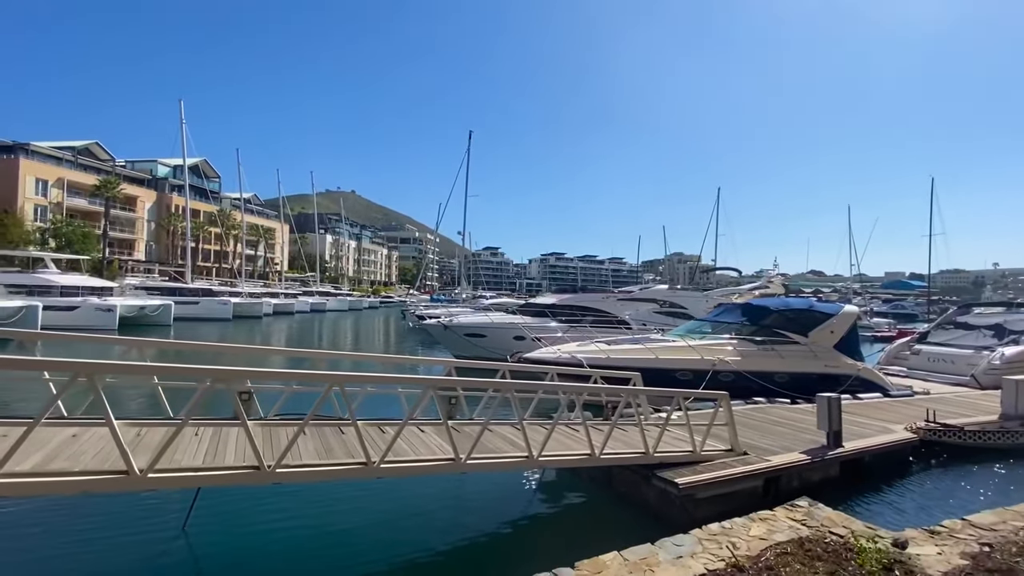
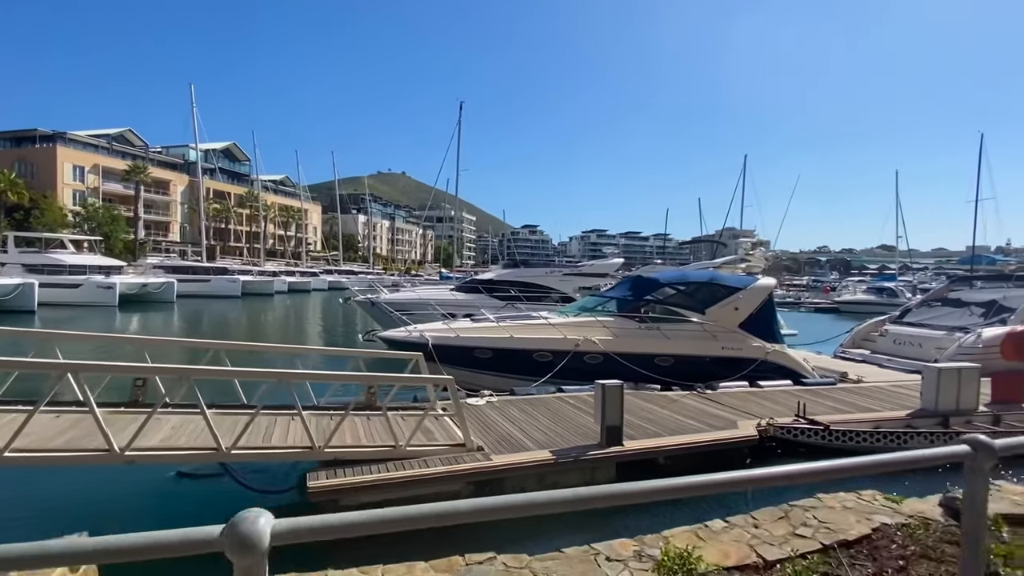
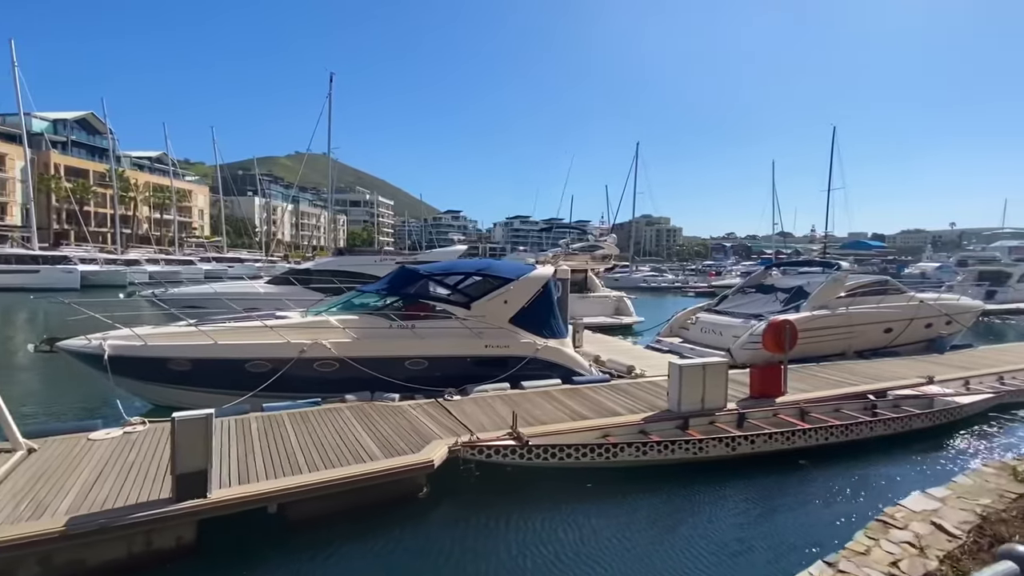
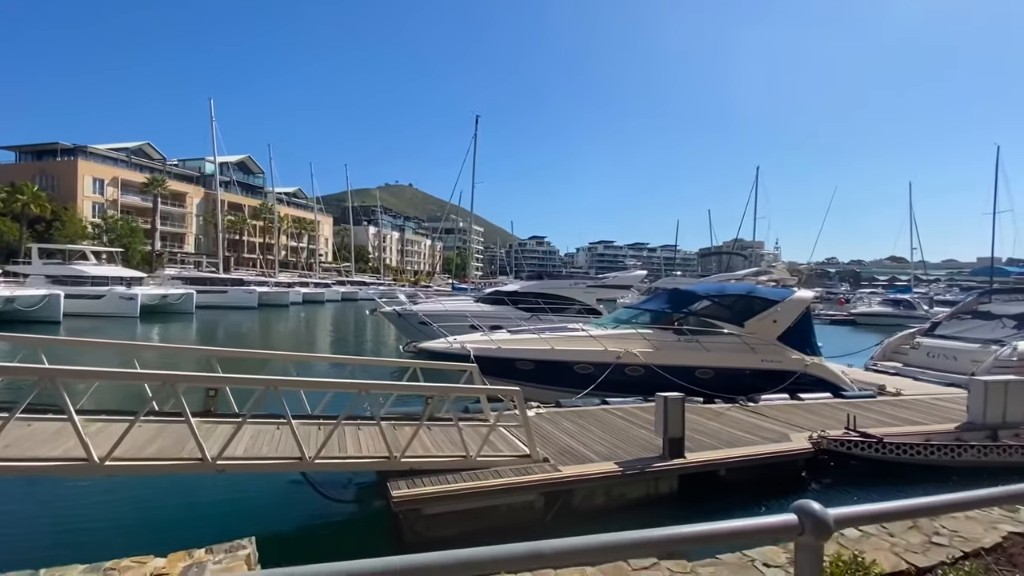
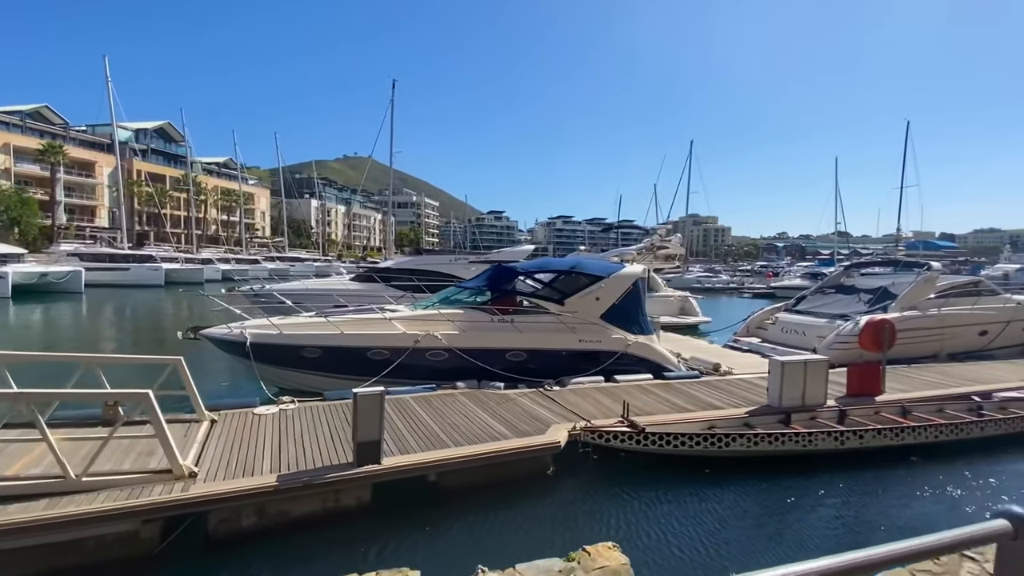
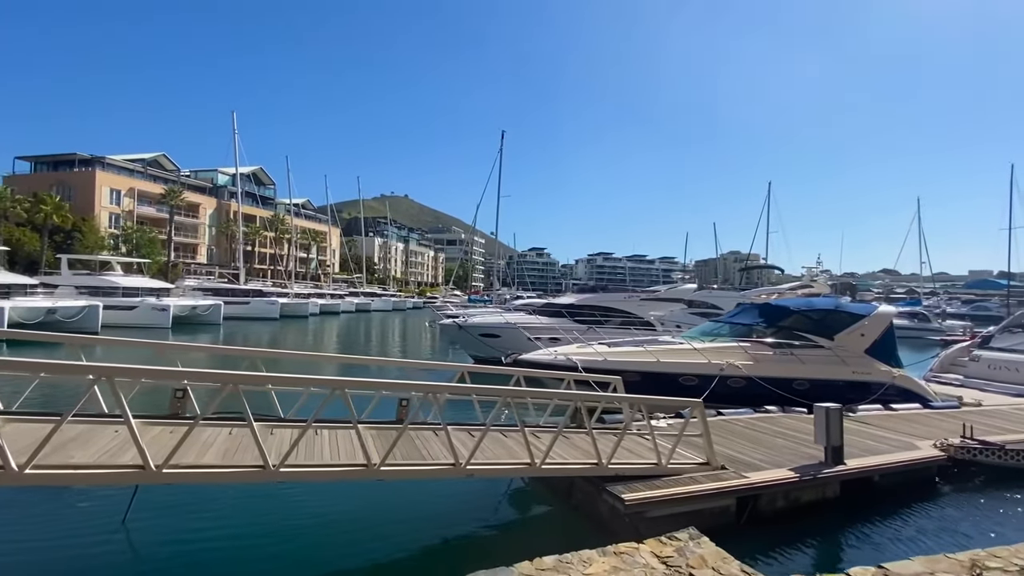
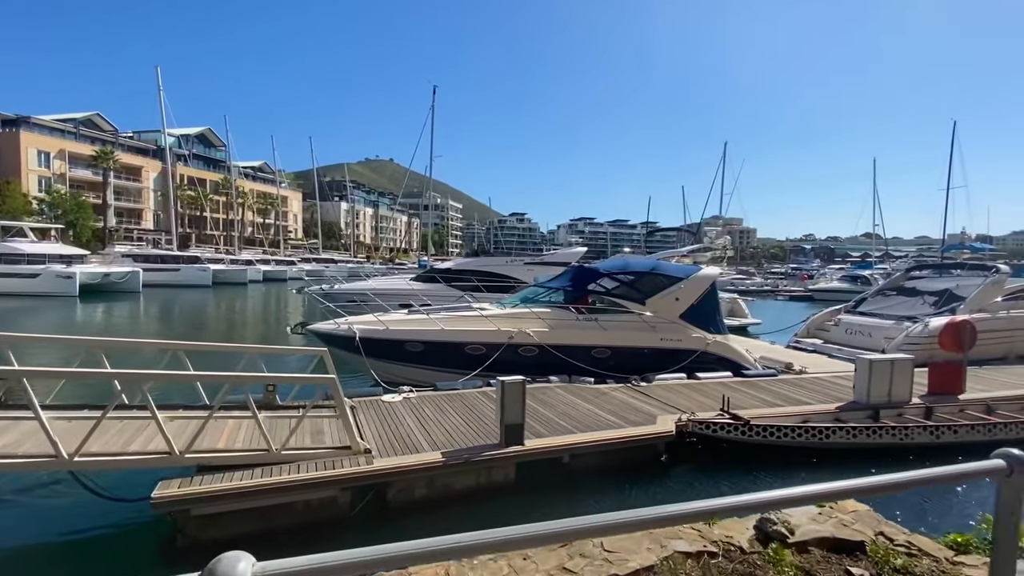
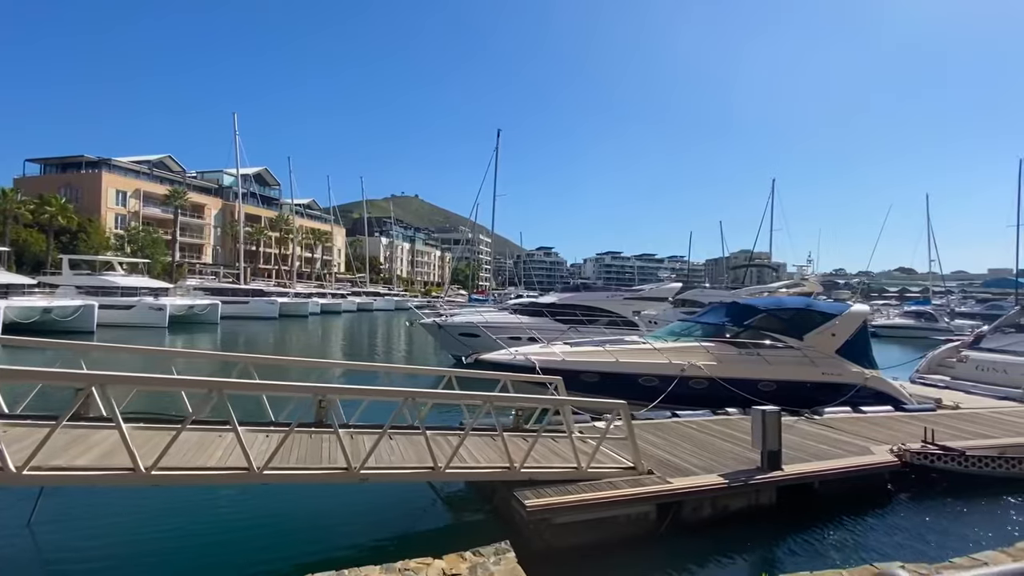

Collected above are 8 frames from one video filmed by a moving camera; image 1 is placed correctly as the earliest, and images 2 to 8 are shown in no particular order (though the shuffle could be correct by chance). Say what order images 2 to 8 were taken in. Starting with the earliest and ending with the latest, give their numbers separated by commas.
6, 8, 4, 2, 7, 5, 3
